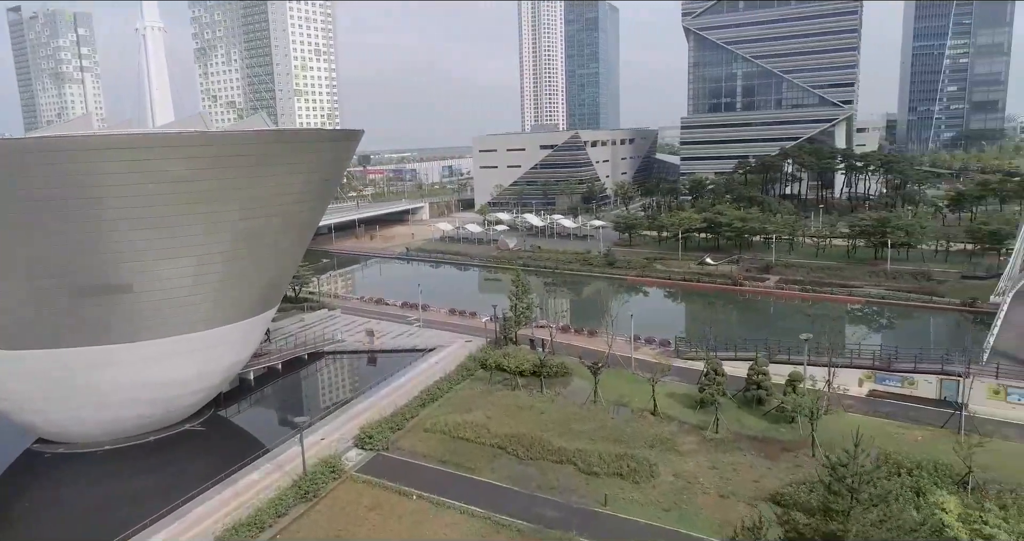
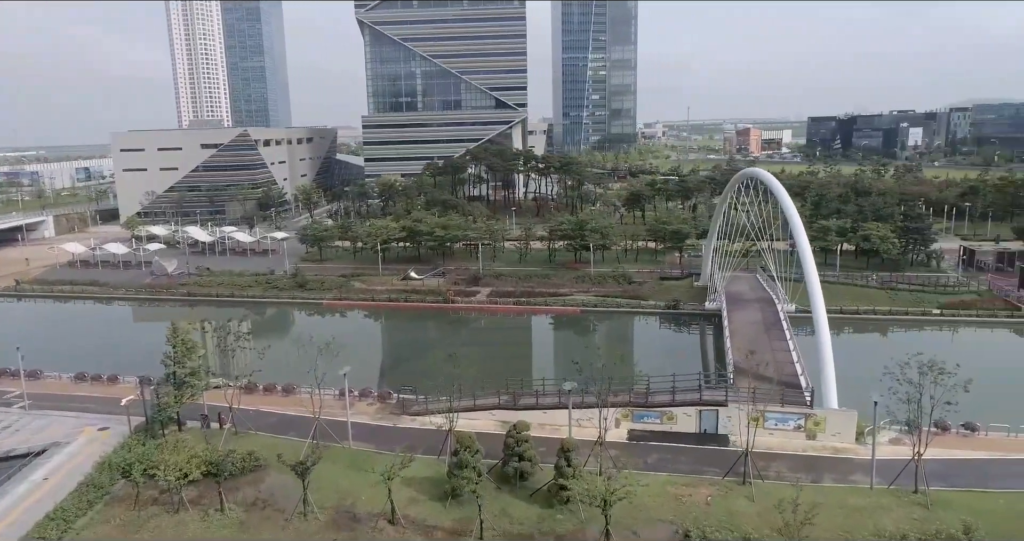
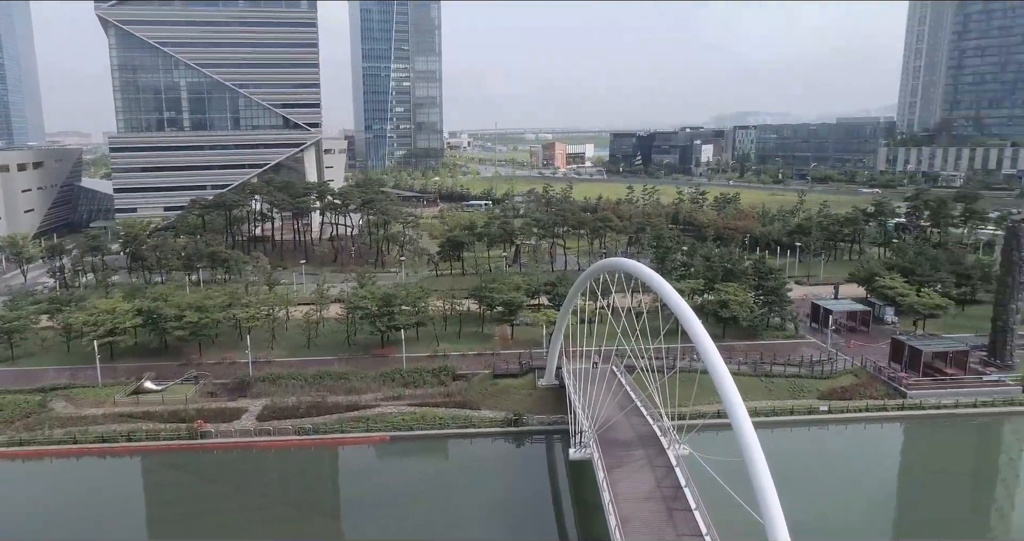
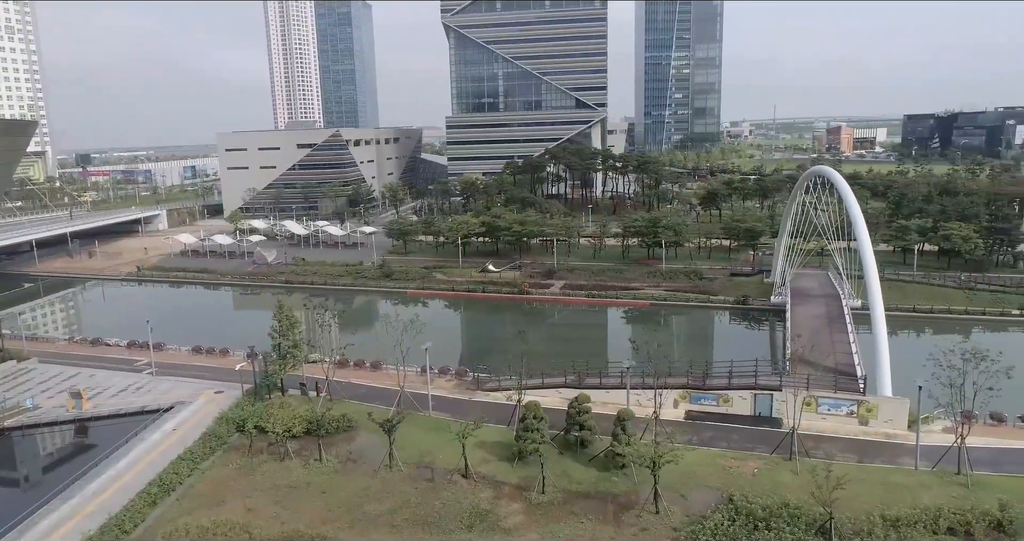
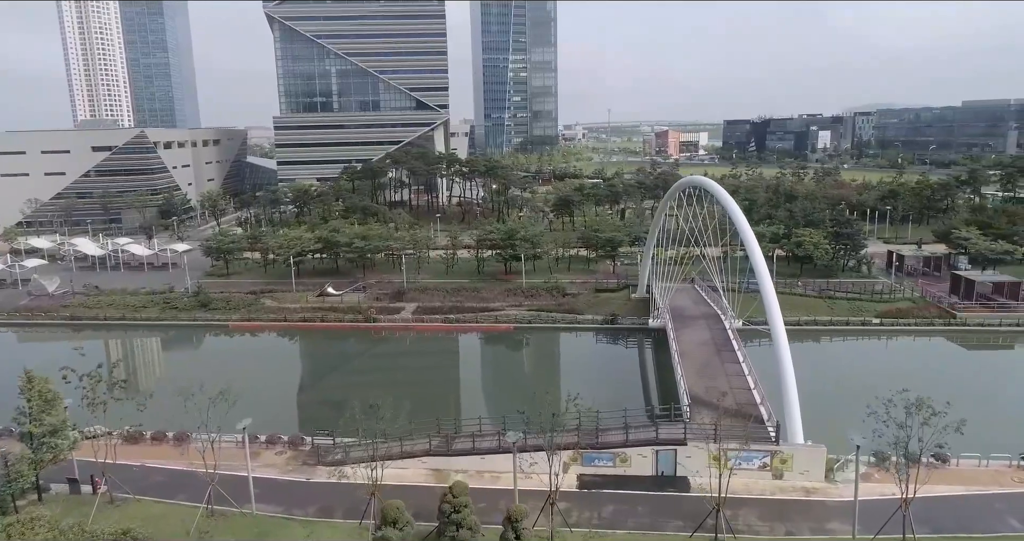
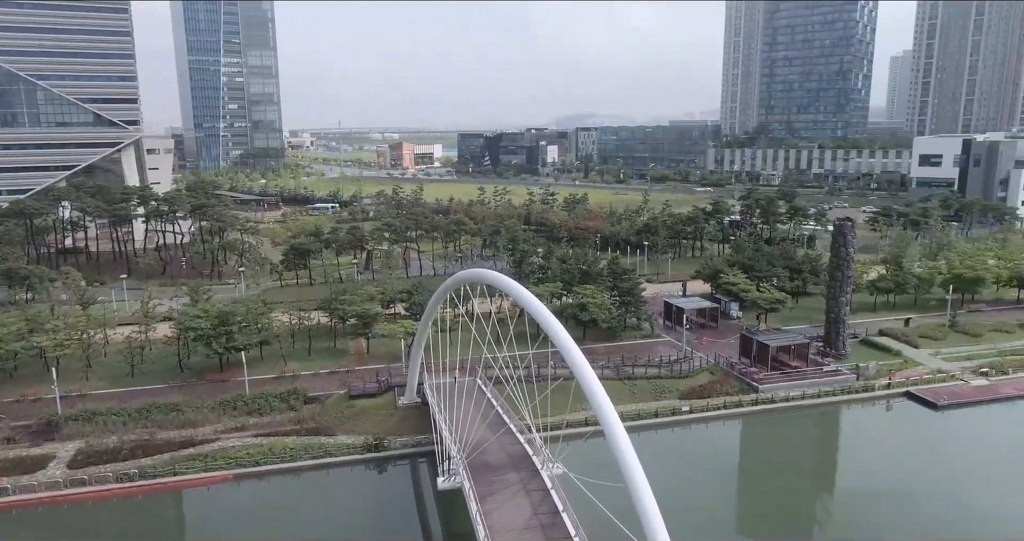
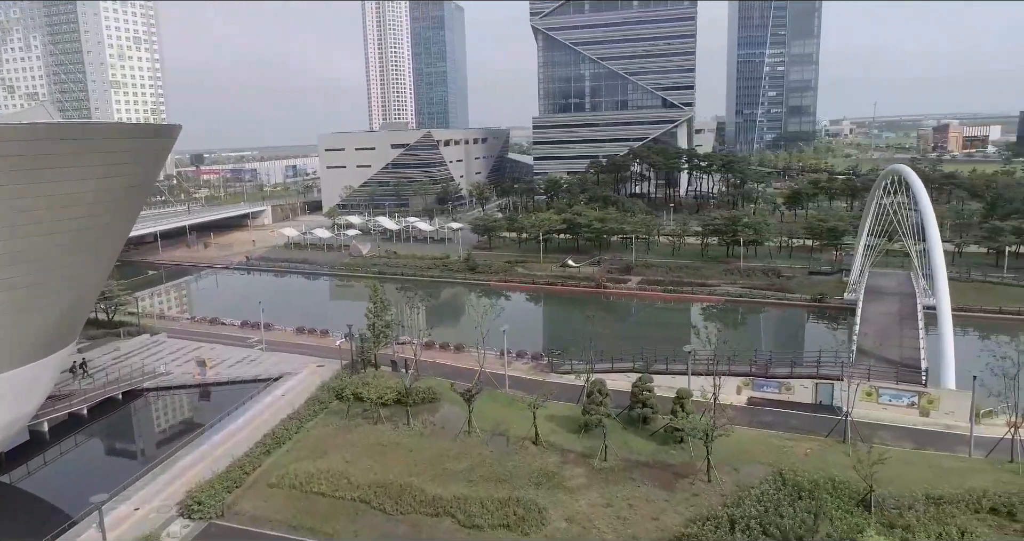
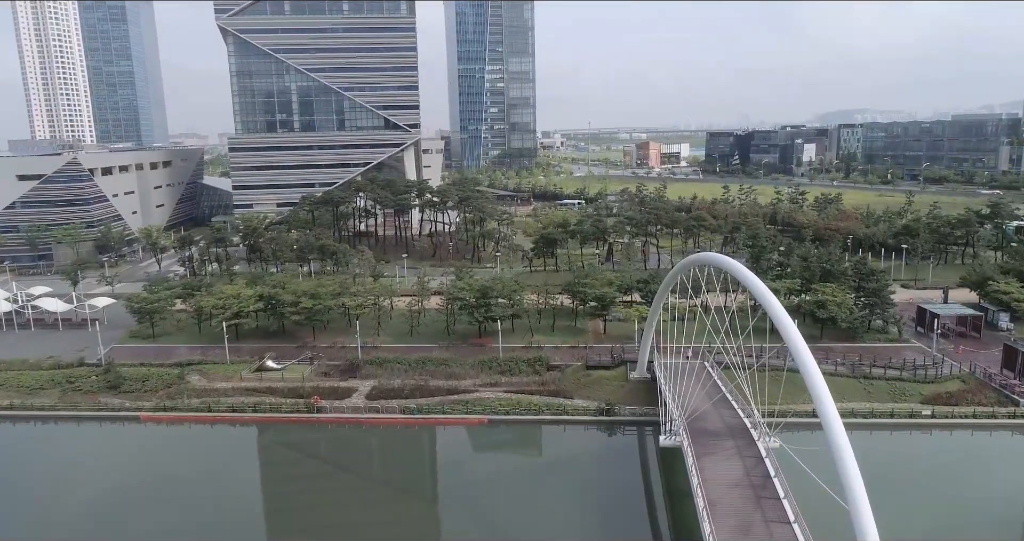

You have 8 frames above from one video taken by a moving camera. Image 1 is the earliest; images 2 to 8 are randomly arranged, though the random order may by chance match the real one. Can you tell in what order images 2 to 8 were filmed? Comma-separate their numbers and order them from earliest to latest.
7, 4, 2, 5, 8, 3, 6
